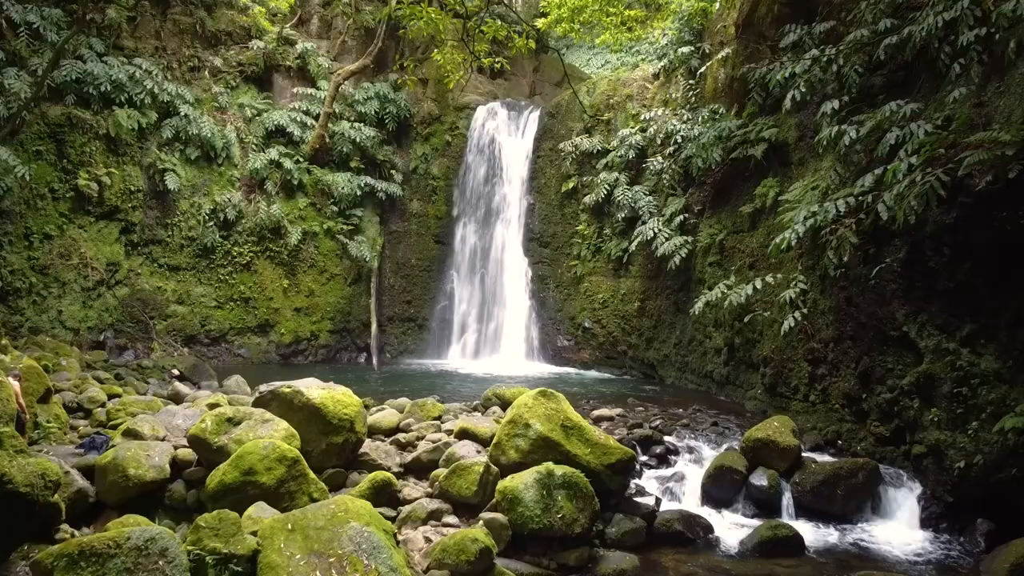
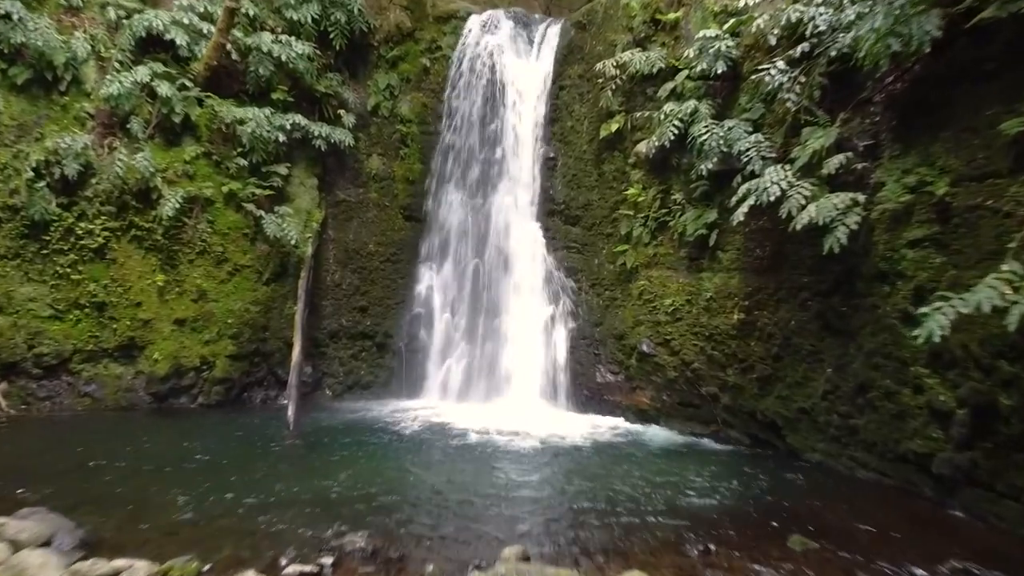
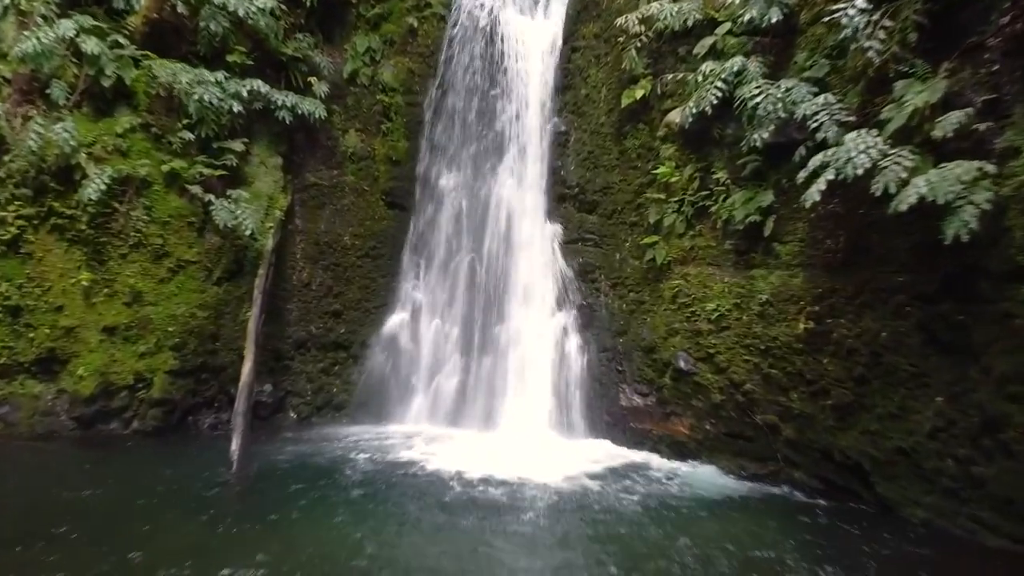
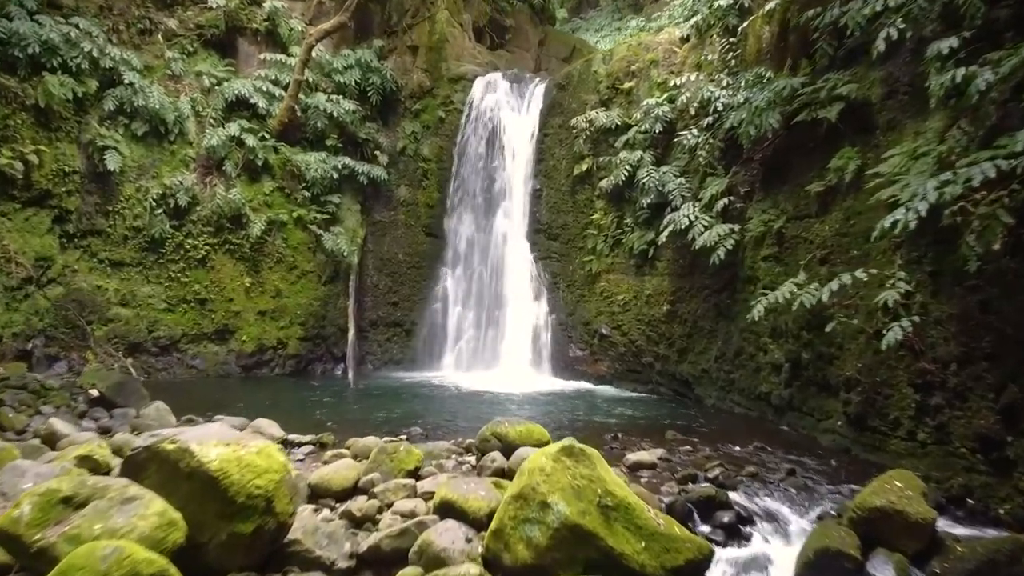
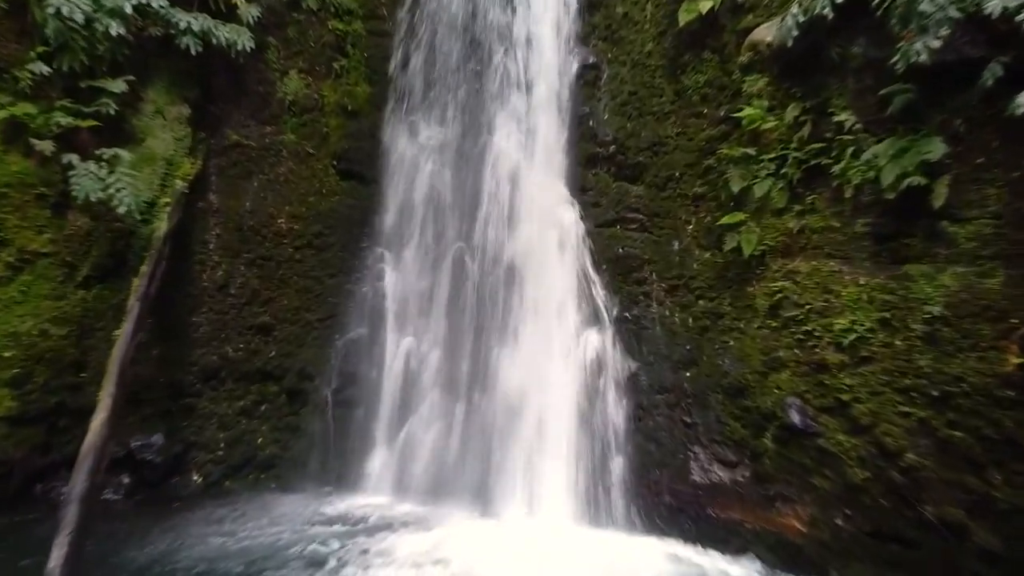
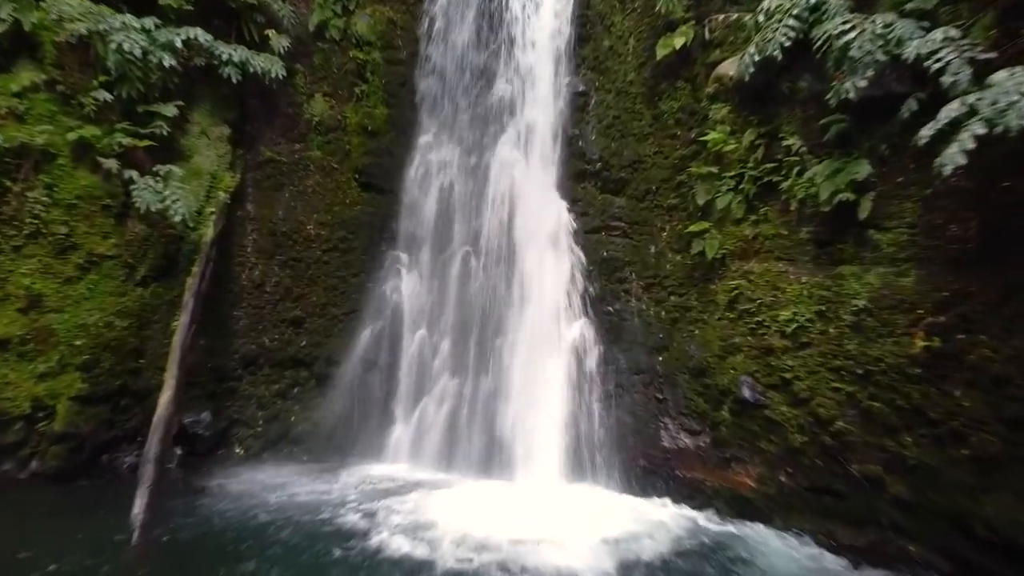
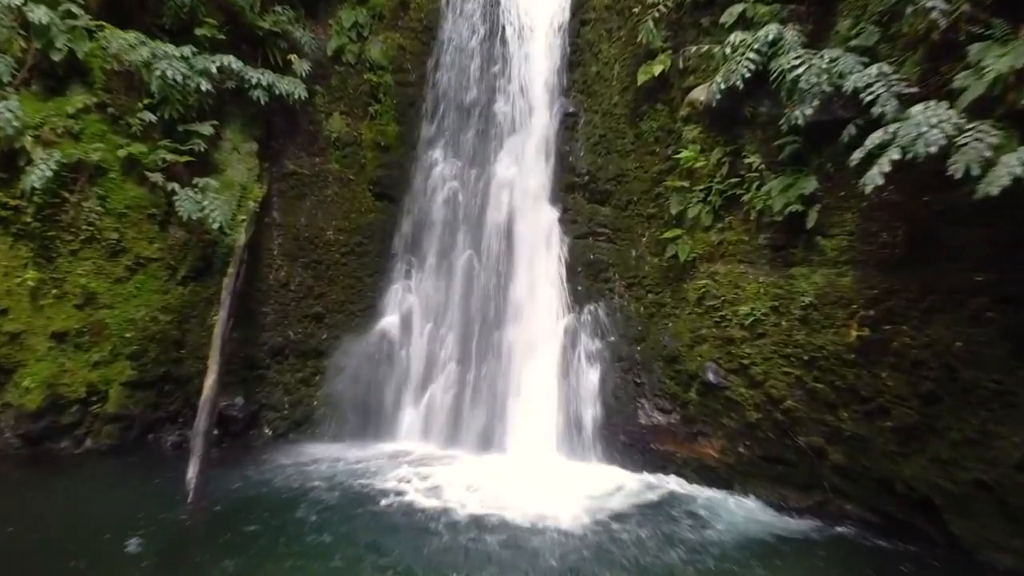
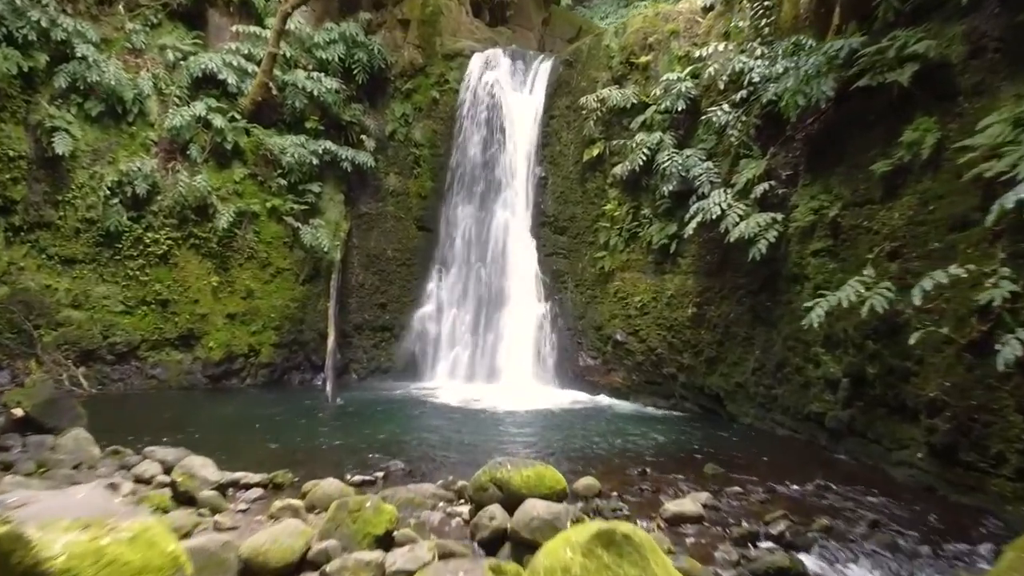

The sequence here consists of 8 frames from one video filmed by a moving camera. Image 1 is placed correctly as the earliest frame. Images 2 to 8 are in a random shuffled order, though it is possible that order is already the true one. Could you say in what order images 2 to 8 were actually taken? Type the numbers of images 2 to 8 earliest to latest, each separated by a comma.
4, 8, 2, 3, 7, 6, 5
